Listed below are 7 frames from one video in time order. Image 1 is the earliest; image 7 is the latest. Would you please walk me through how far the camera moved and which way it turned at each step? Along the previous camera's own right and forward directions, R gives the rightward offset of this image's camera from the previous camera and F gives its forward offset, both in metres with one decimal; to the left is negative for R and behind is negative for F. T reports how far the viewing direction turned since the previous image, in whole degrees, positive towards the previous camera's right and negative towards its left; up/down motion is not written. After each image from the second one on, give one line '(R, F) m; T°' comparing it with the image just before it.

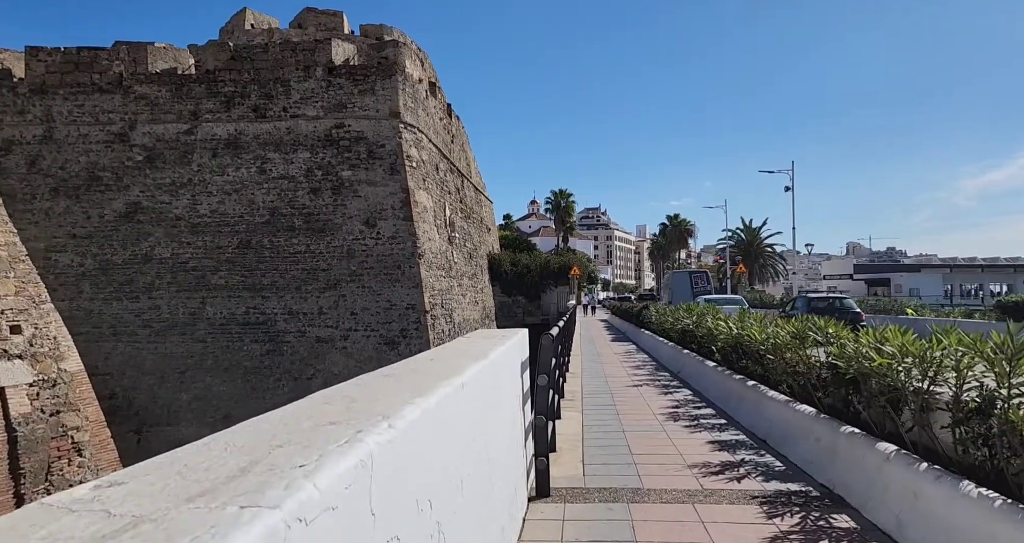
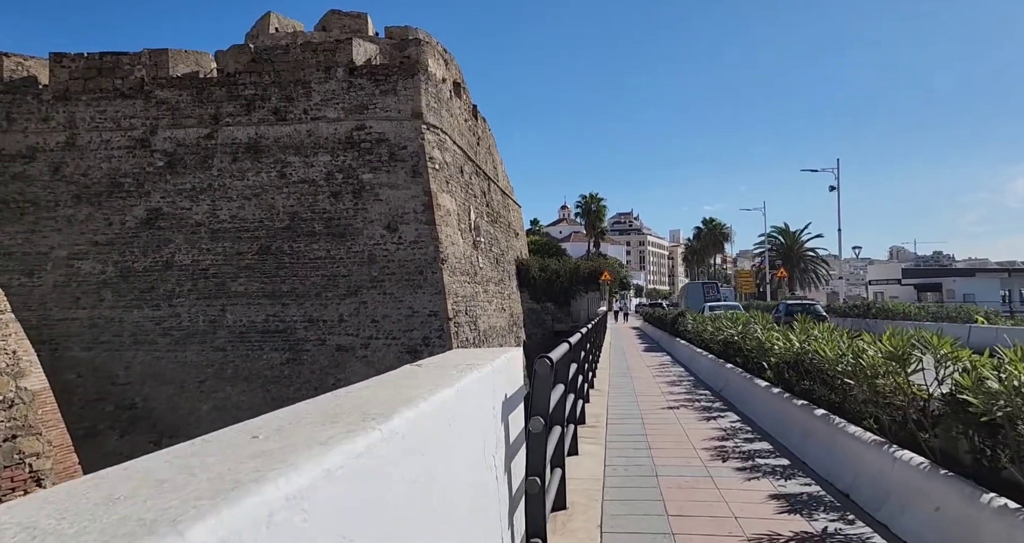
(+0.1, +0.5) m; -3°
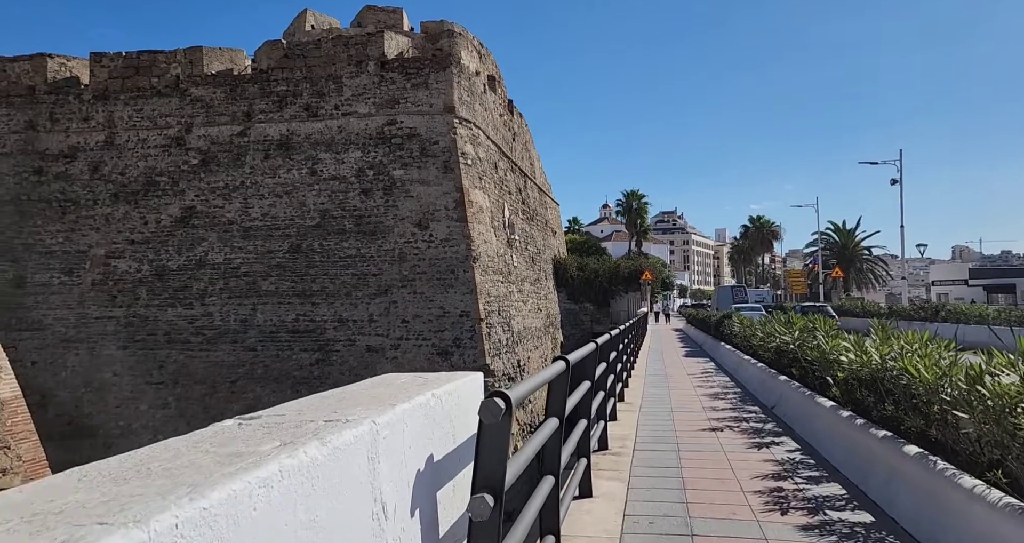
(+0.1, +0.4) m; -4°
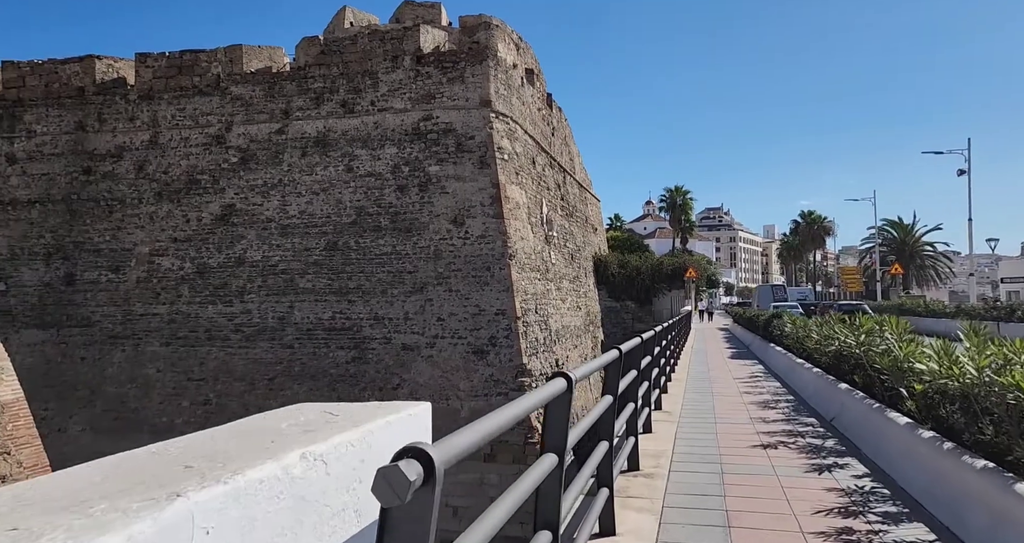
(+0.1, +0.3) m; -4°
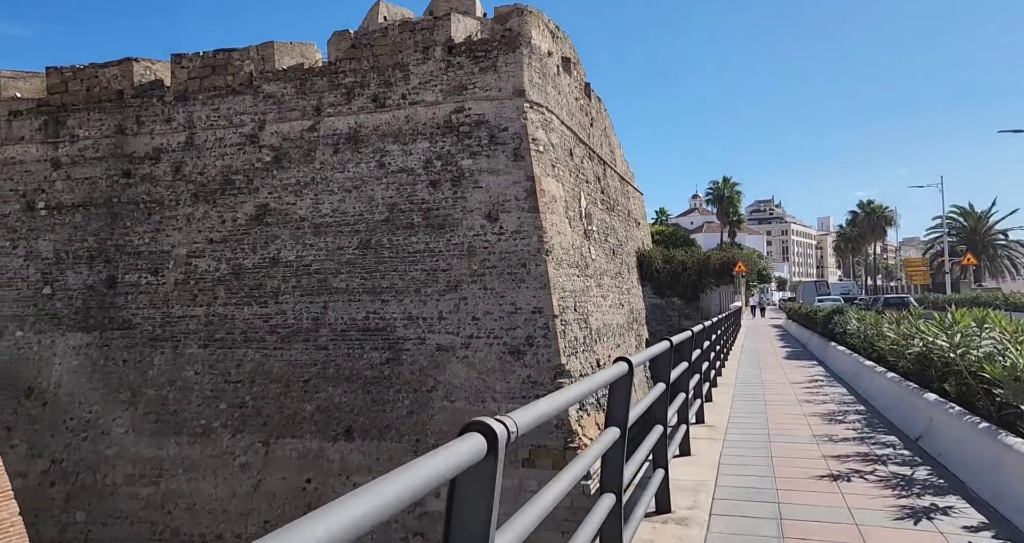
(+0.1, +0.4) m; -4°
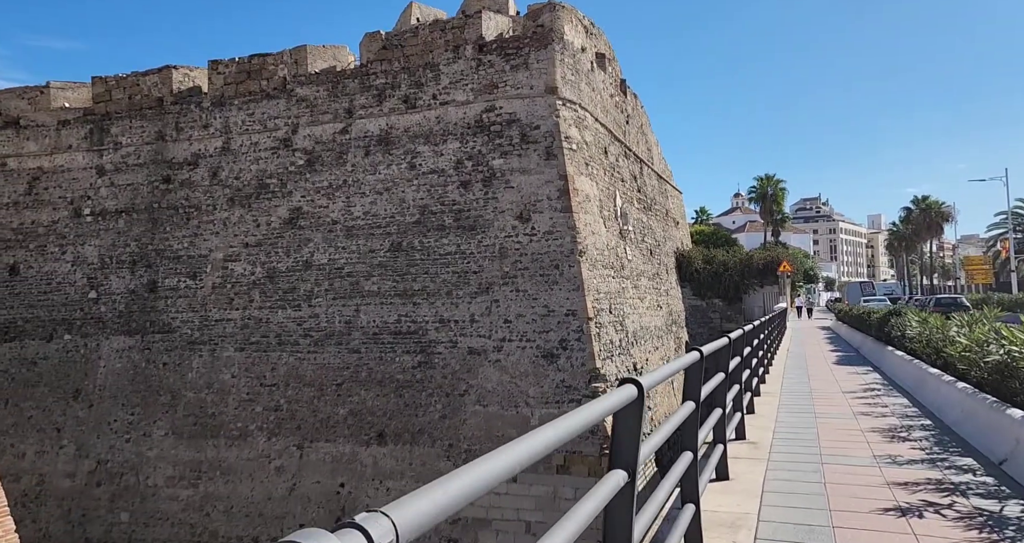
(+0.1, +0.2) m; -3°
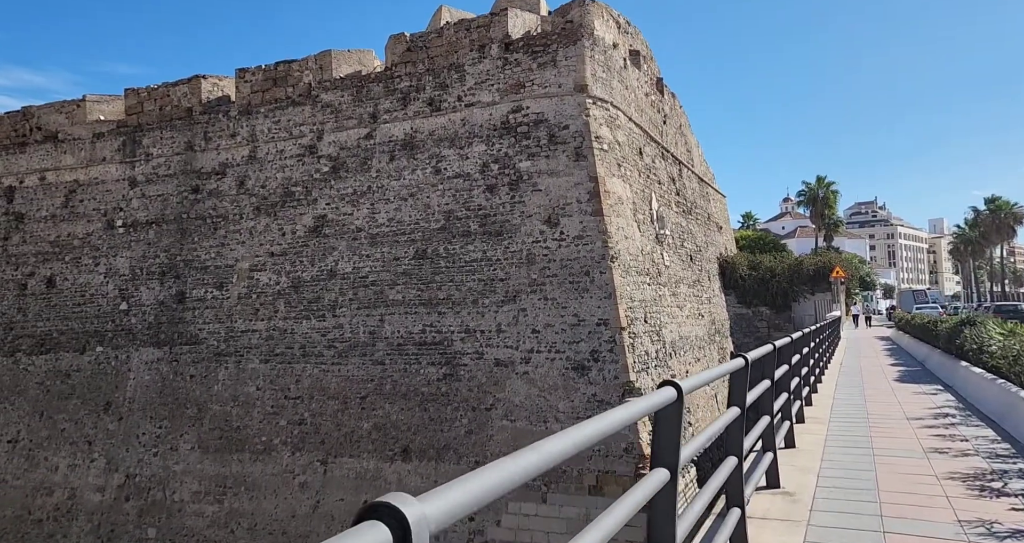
(+0.1, +0.5) m; -3°
